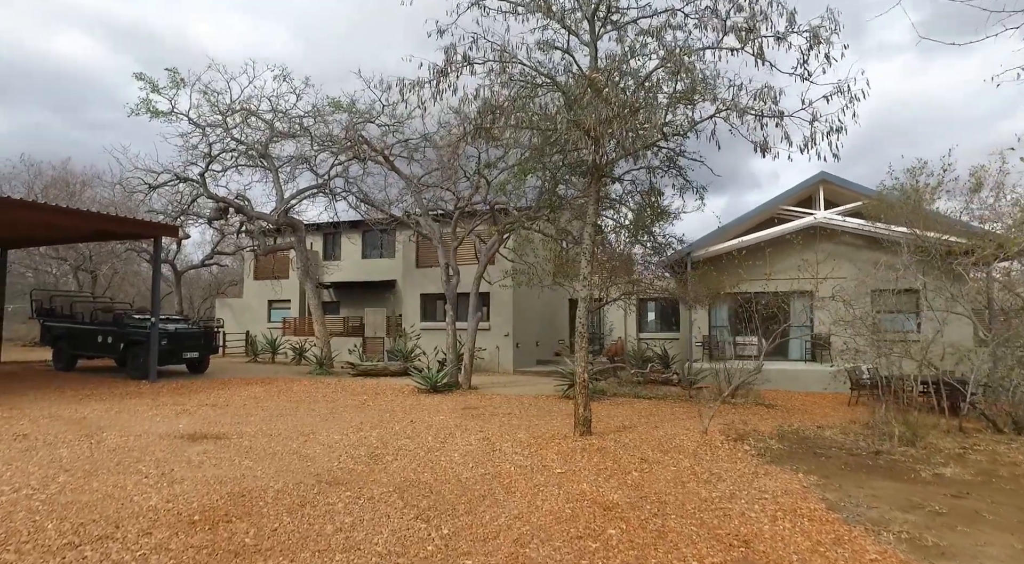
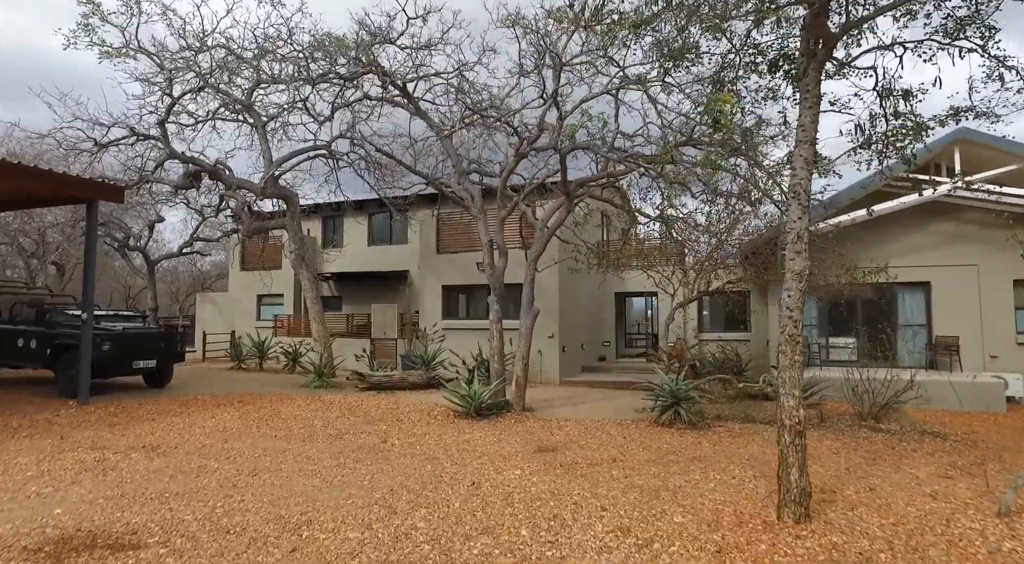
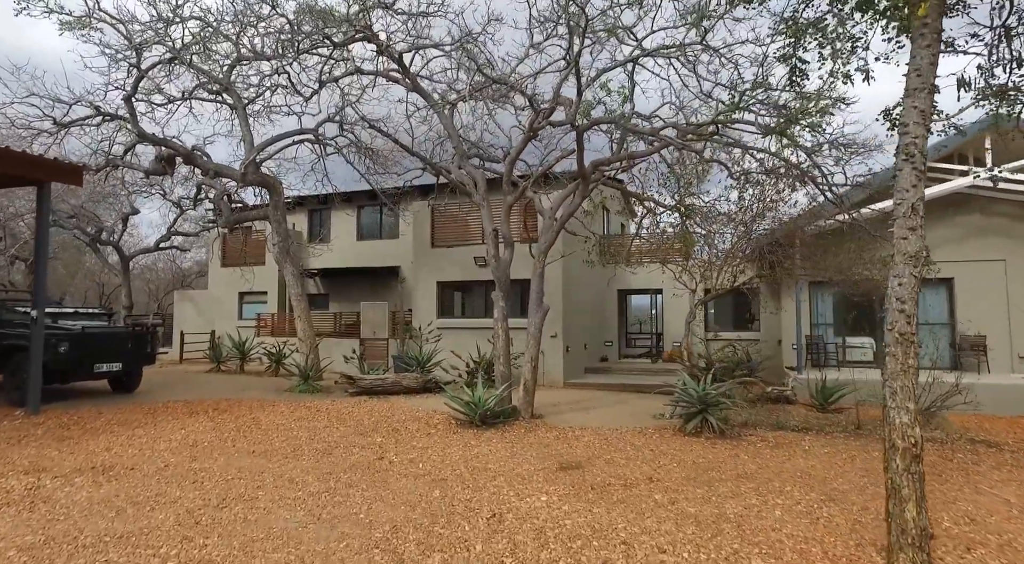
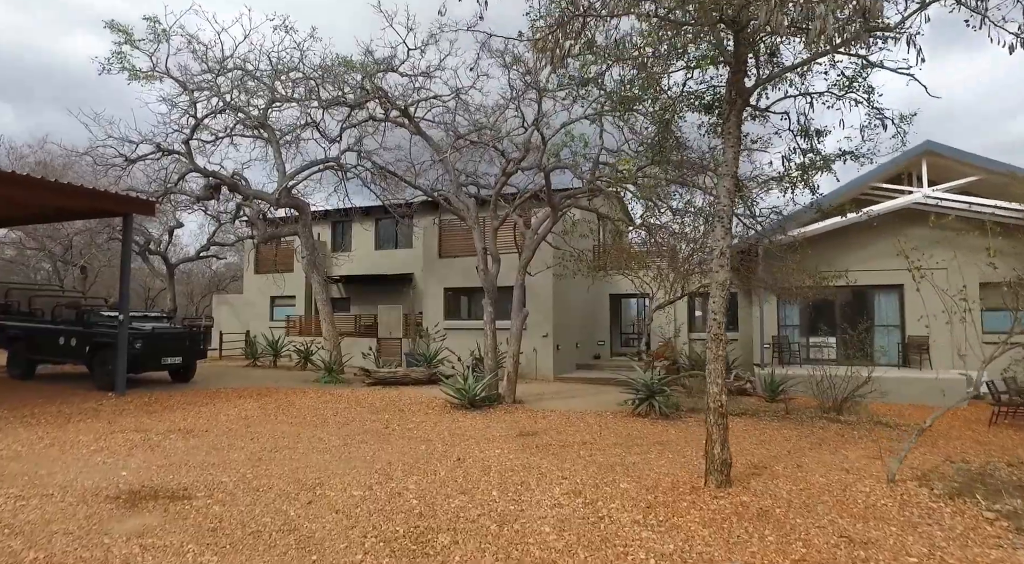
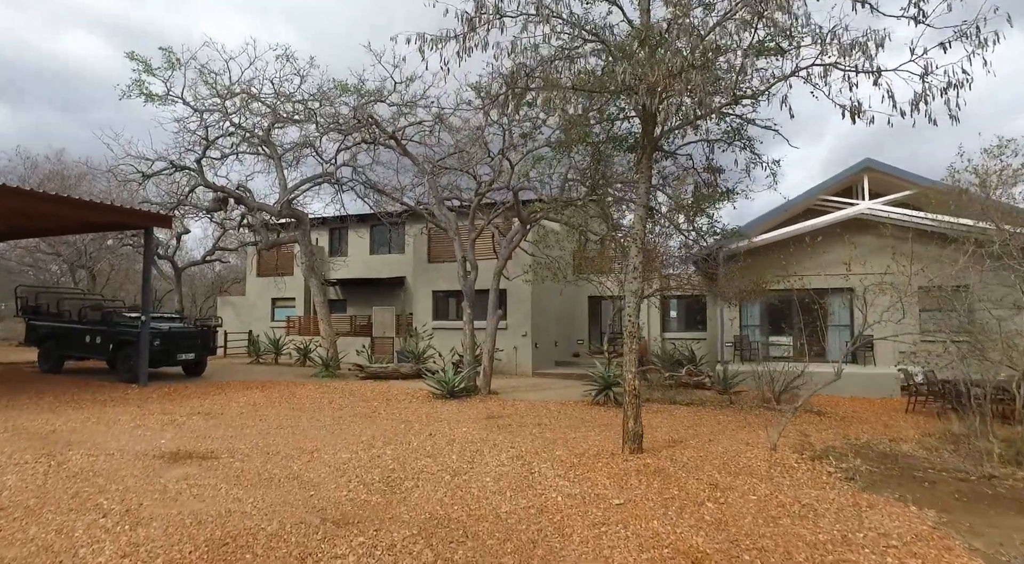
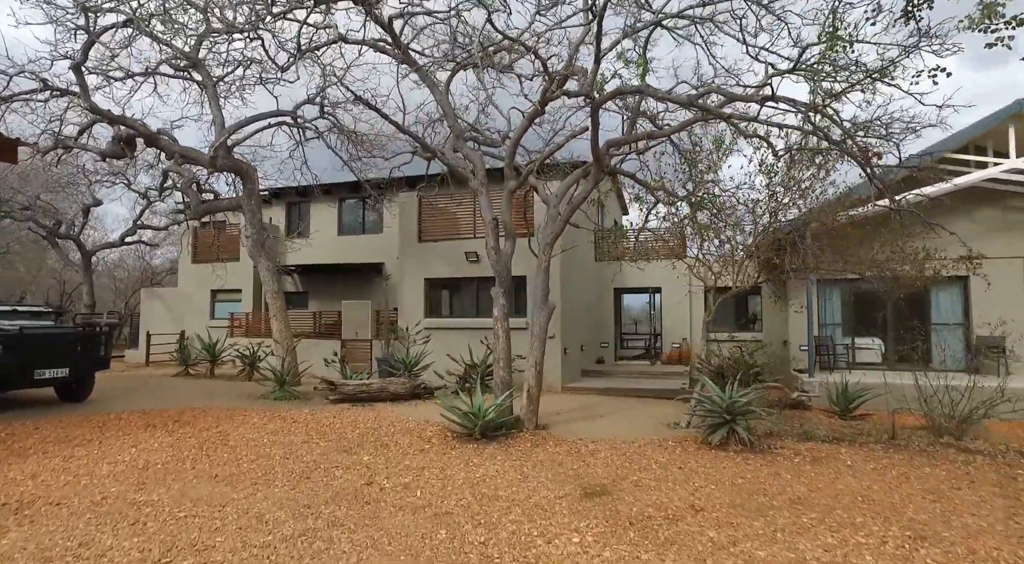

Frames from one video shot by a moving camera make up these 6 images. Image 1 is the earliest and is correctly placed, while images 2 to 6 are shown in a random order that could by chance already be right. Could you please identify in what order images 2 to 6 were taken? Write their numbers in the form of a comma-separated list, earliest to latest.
5, 4, 2, 3, 6
